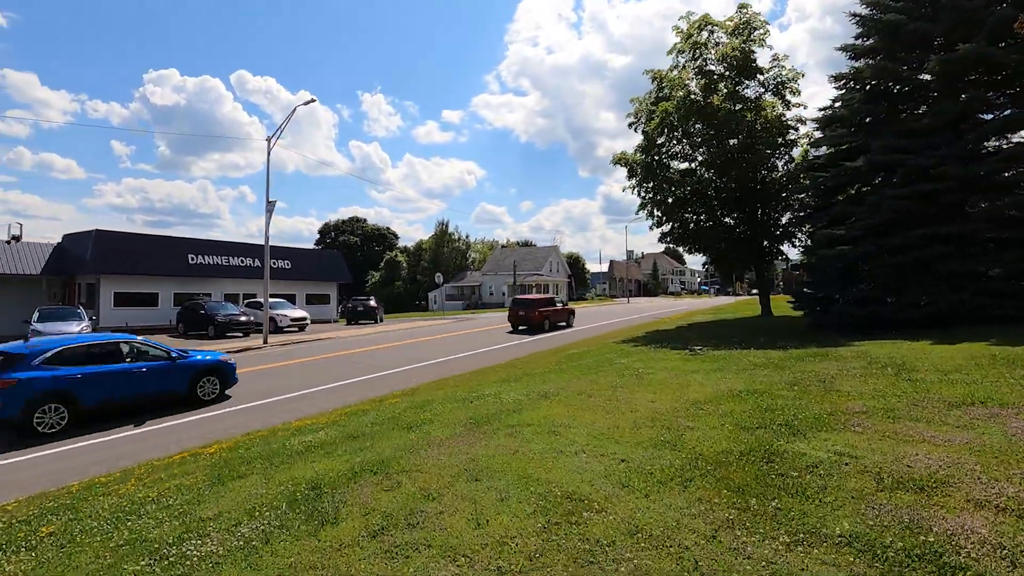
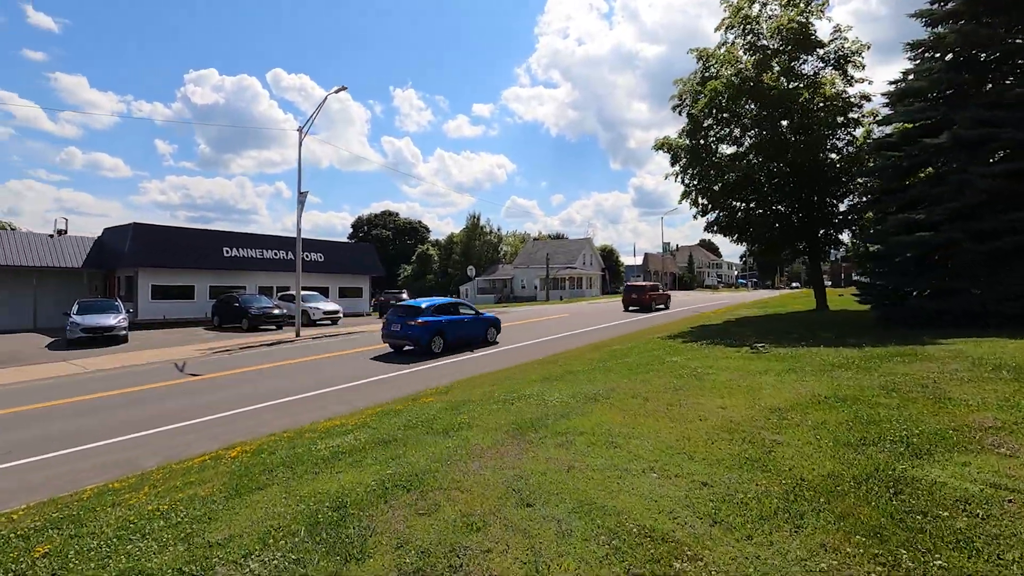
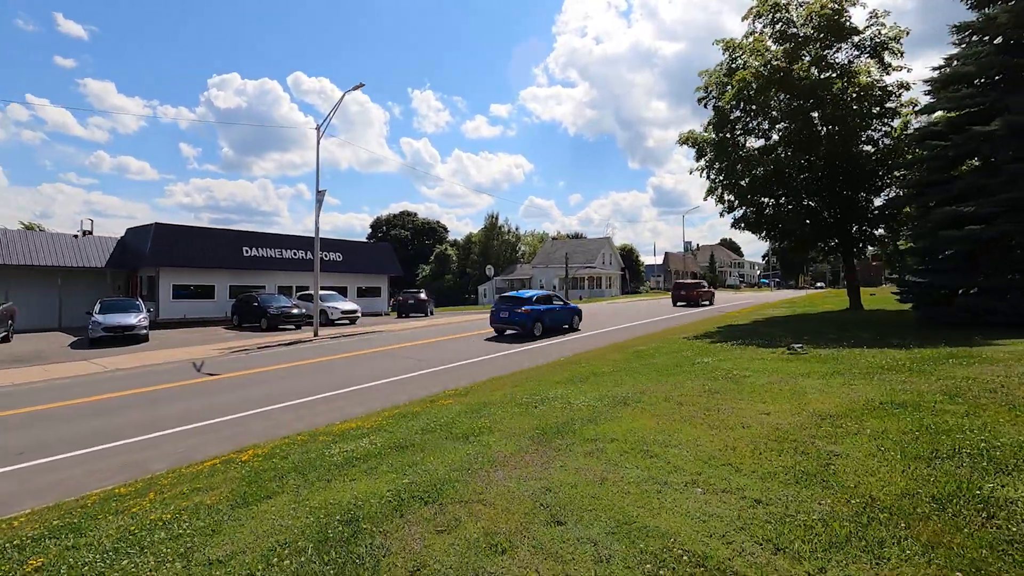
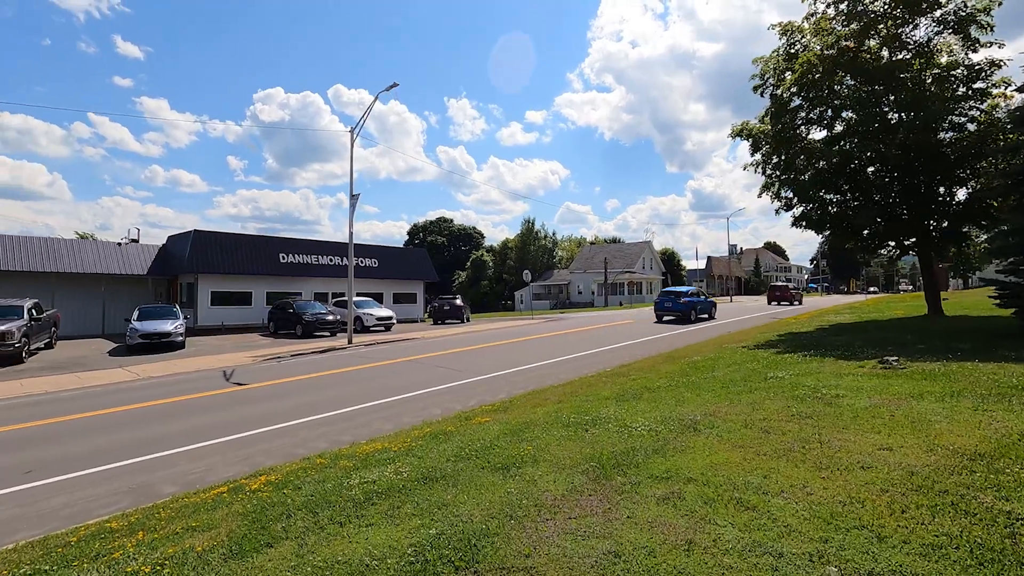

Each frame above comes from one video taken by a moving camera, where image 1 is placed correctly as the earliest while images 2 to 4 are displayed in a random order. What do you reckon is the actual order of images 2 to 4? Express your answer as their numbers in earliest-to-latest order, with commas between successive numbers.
2, 3, 4
